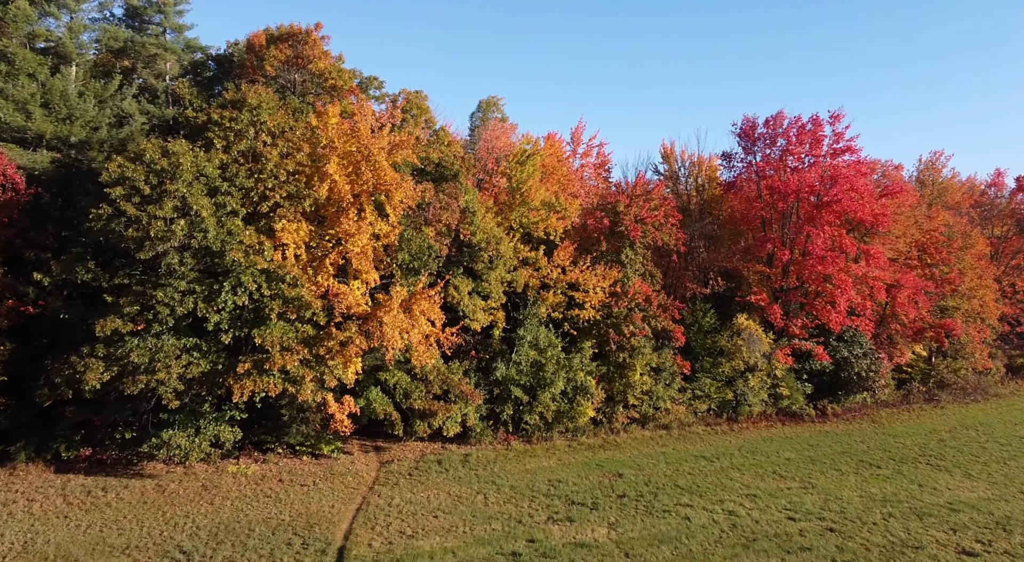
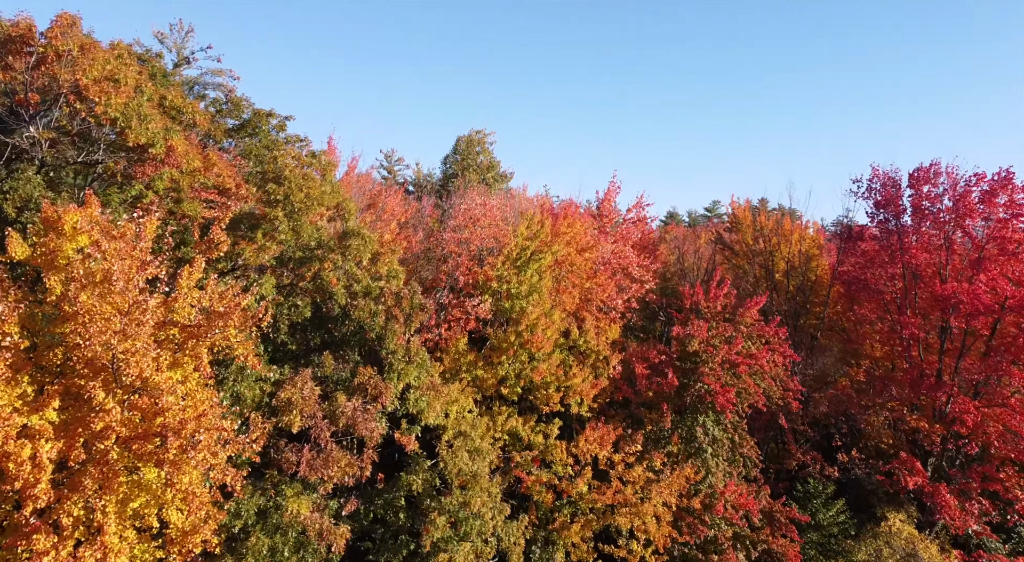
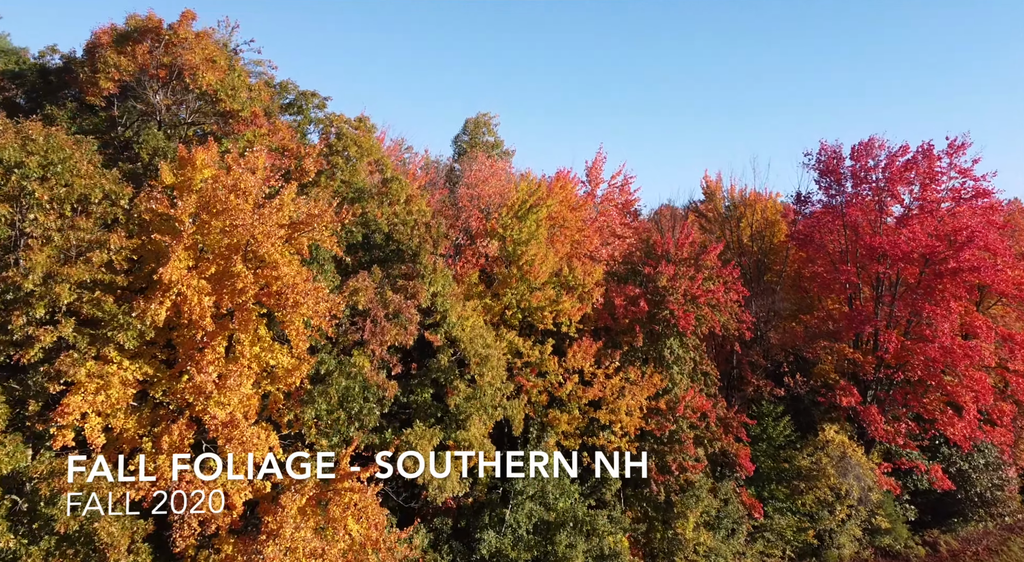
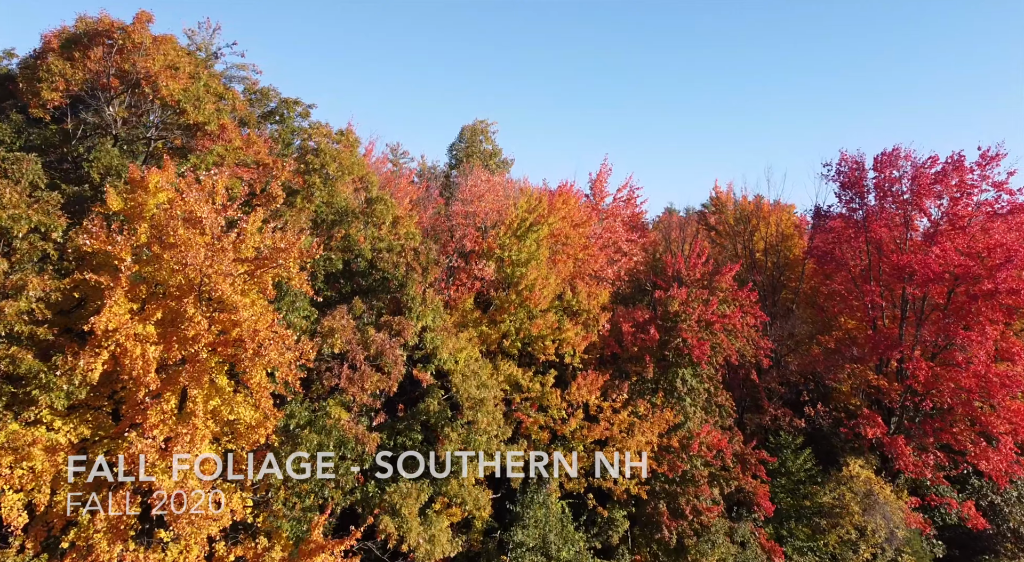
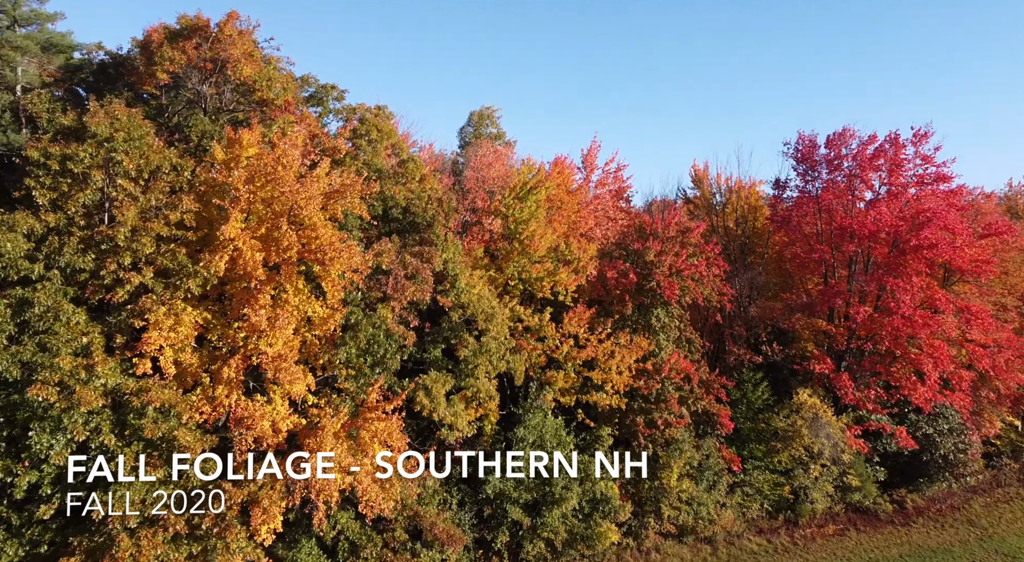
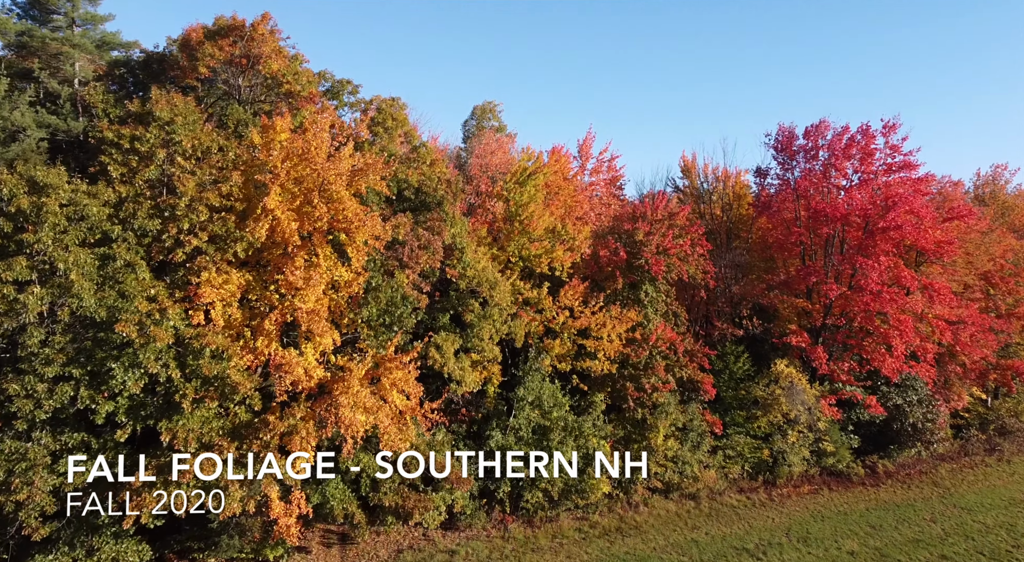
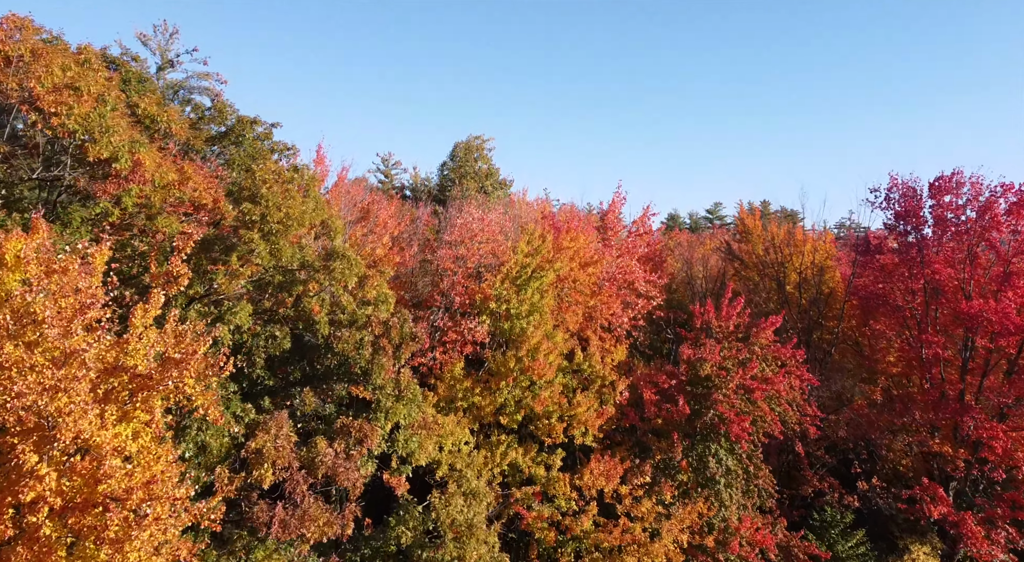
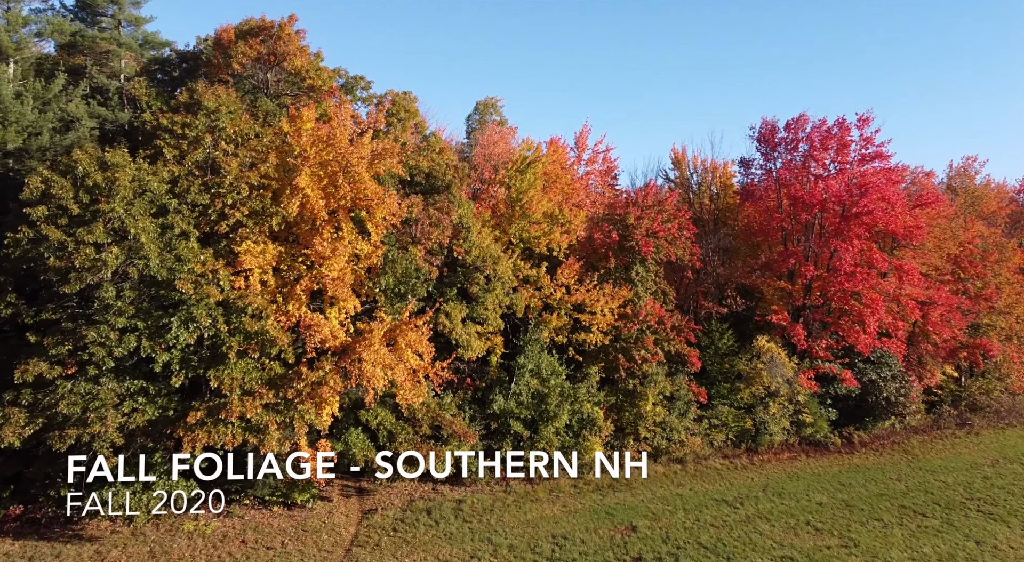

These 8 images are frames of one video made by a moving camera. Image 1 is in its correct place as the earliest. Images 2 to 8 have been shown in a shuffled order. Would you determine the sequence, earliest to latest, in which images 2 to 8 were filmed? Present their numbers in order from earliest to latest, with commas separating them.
8, 6, 5, 3, 4, 2, 7
